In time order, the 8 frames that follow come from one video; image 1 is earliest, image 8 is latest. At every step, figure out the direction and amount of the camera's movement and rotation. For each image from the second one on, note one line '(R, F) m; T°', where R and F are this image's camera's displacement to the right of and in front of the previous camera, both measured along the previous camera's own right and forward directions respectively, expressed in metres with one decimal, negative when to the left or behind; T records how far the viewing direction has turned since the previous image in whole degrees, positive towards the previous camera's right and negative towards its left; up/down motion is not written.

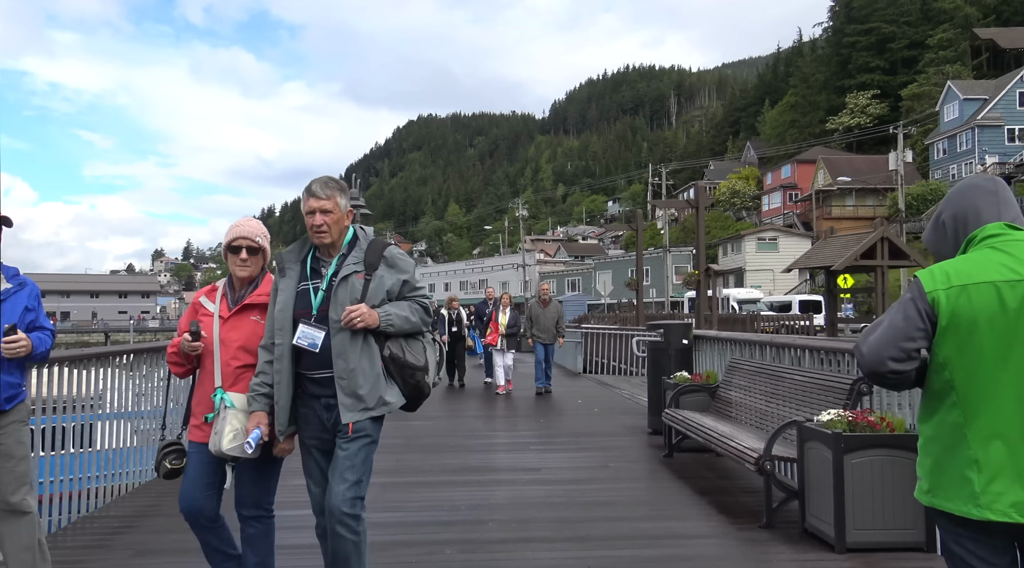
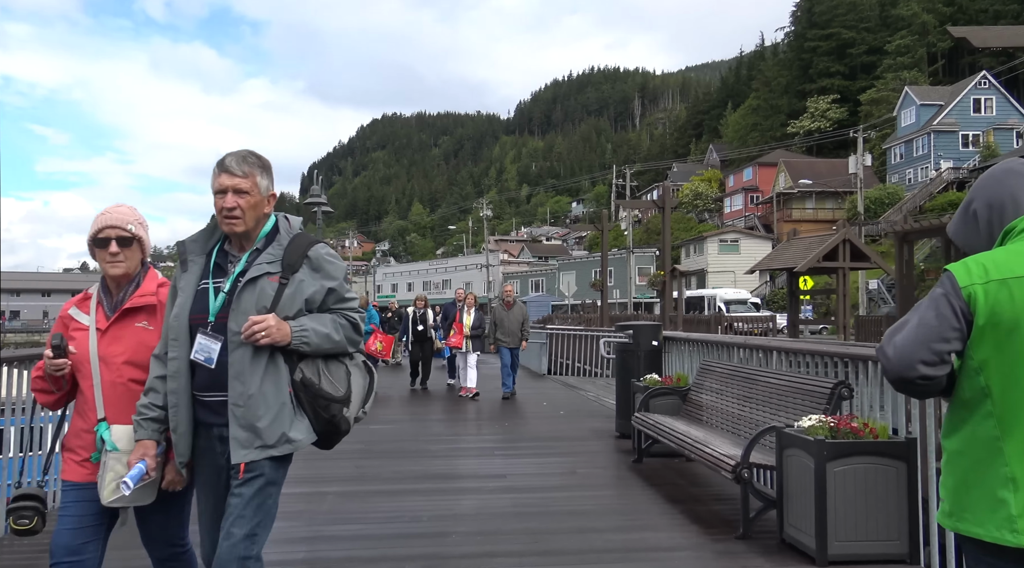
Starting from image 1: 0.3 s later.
(0.0, +0.3) m; +3°
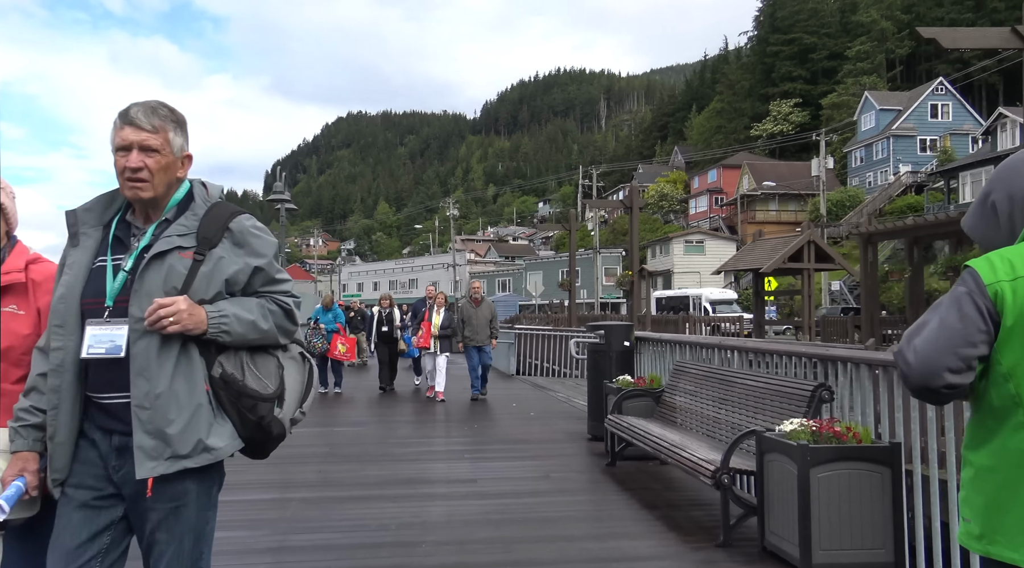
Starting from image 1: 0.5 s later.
(0.0, +0.2) m; +2°
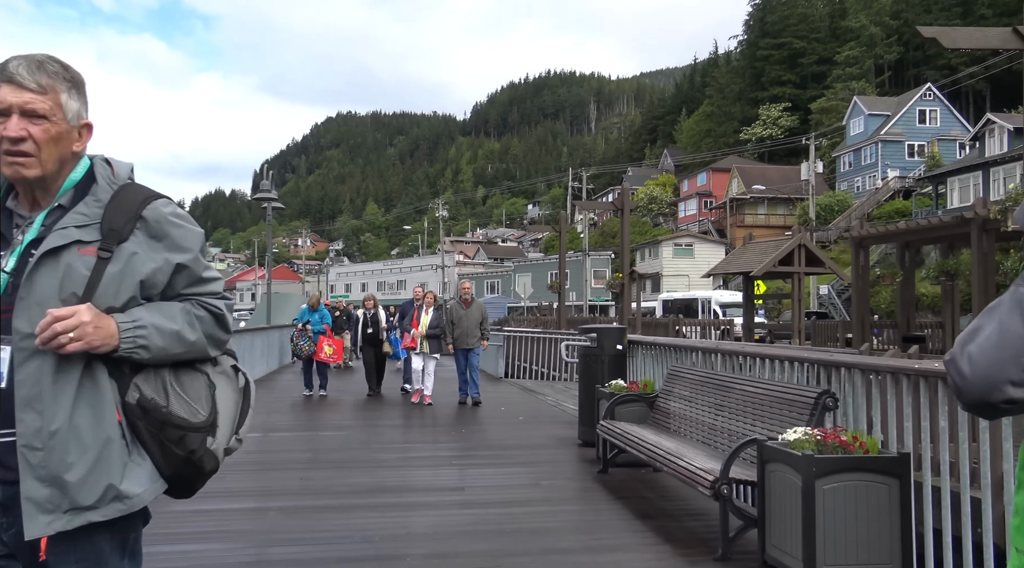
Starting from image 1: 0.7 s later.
(0.0, +0.2) m; +1°
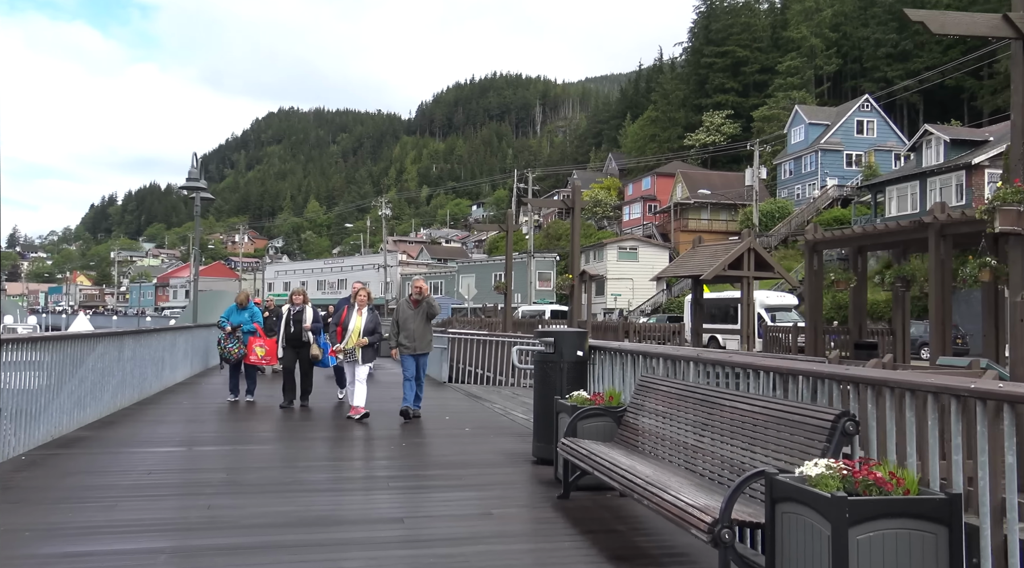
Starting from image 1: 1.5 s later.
(-0.1, +0.8) m; +4°
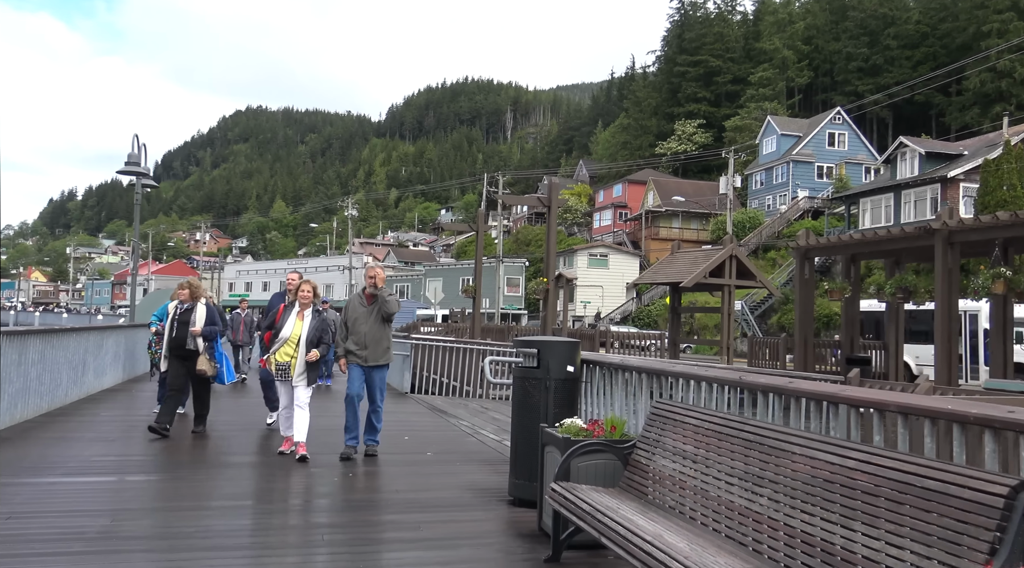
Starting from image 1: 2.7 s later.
(-0.1, +1.3) m; +2°
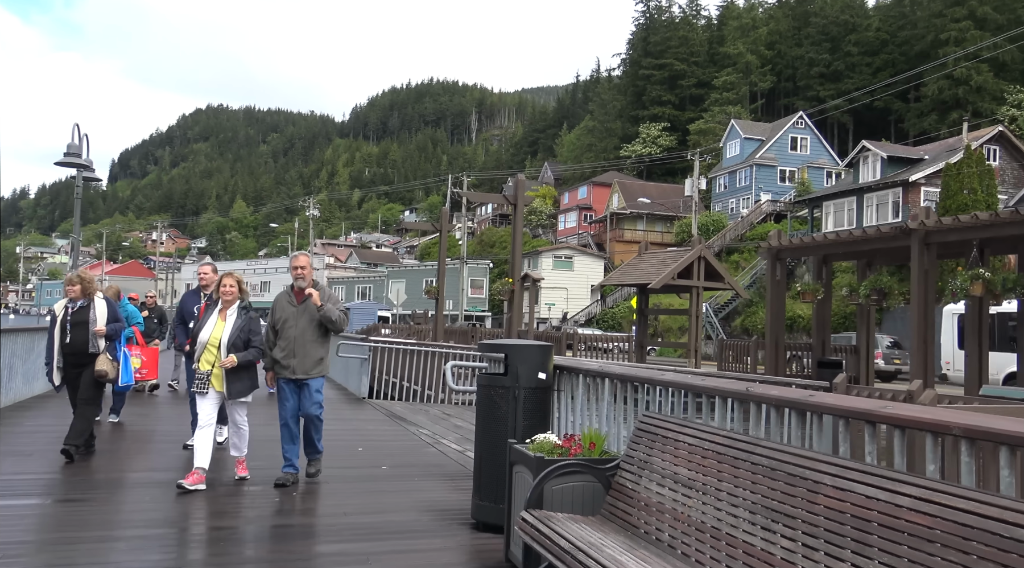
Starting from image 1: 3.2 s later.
(0.0, +0.6) m; +2°
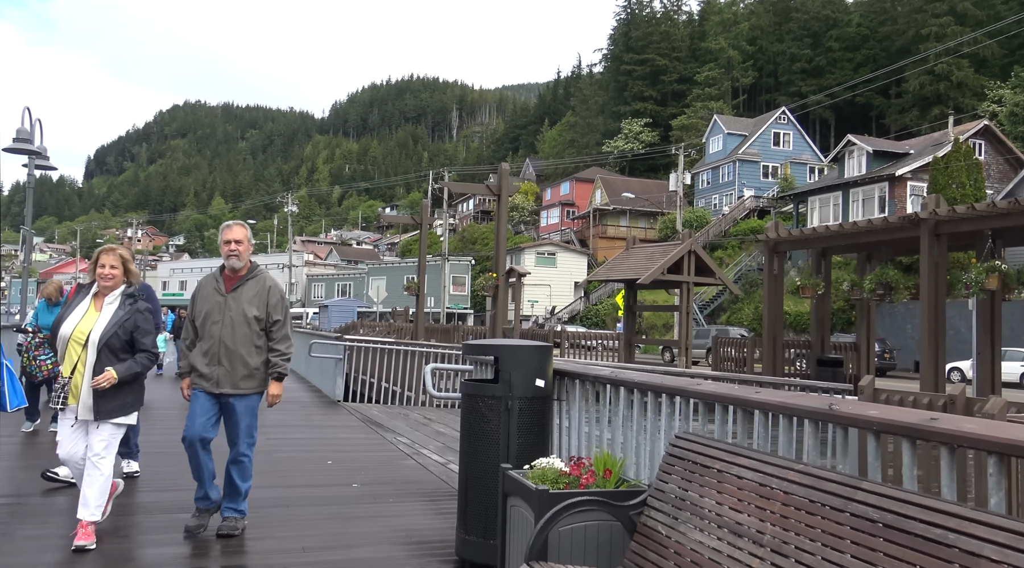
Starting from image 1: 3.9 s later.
(0.0, +0.8) m; +1°
